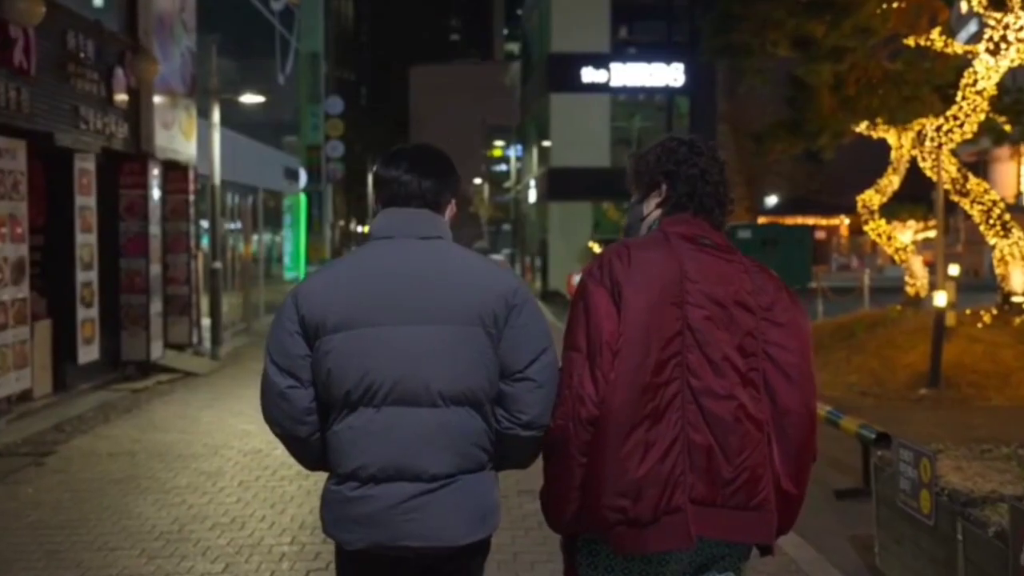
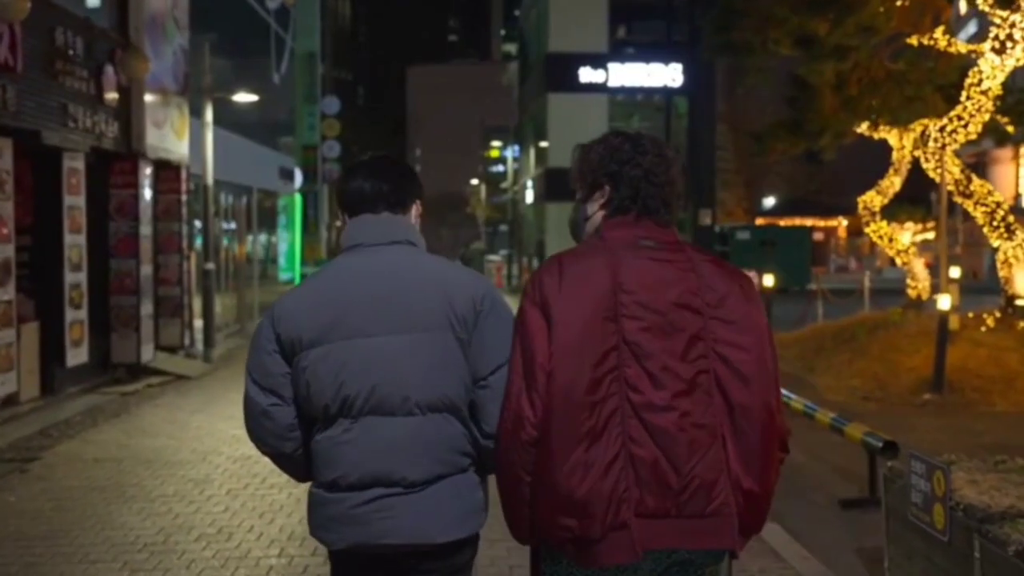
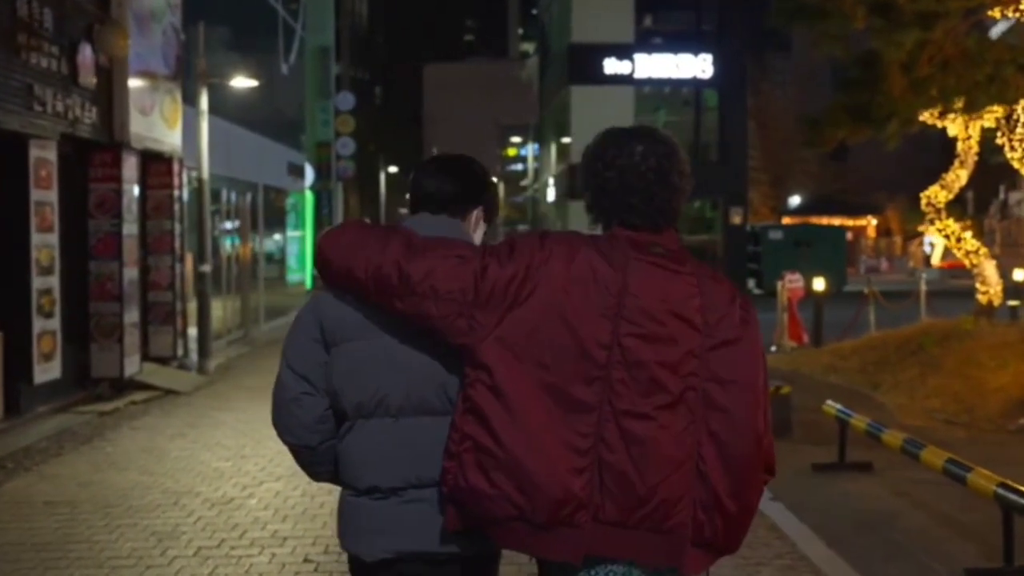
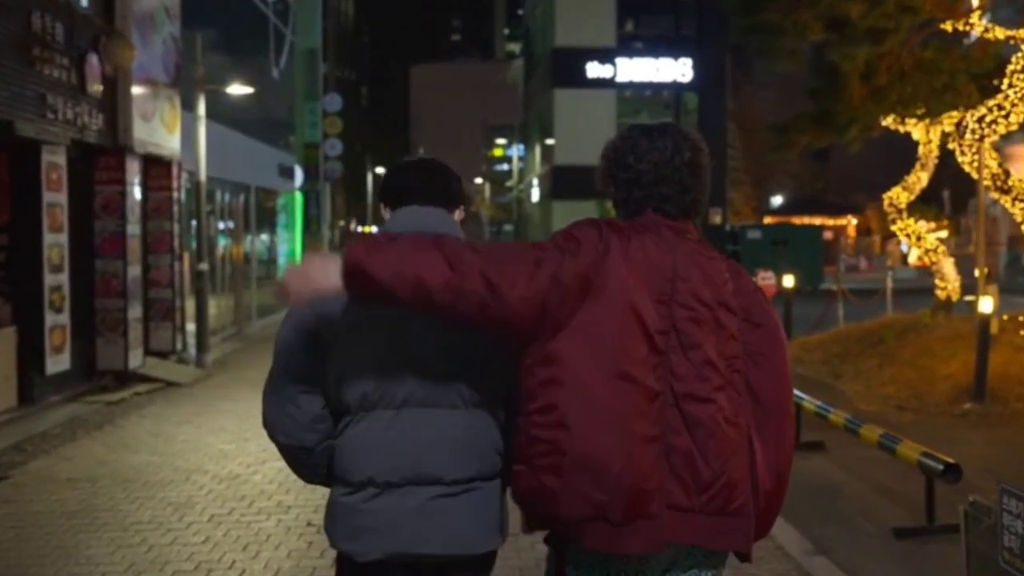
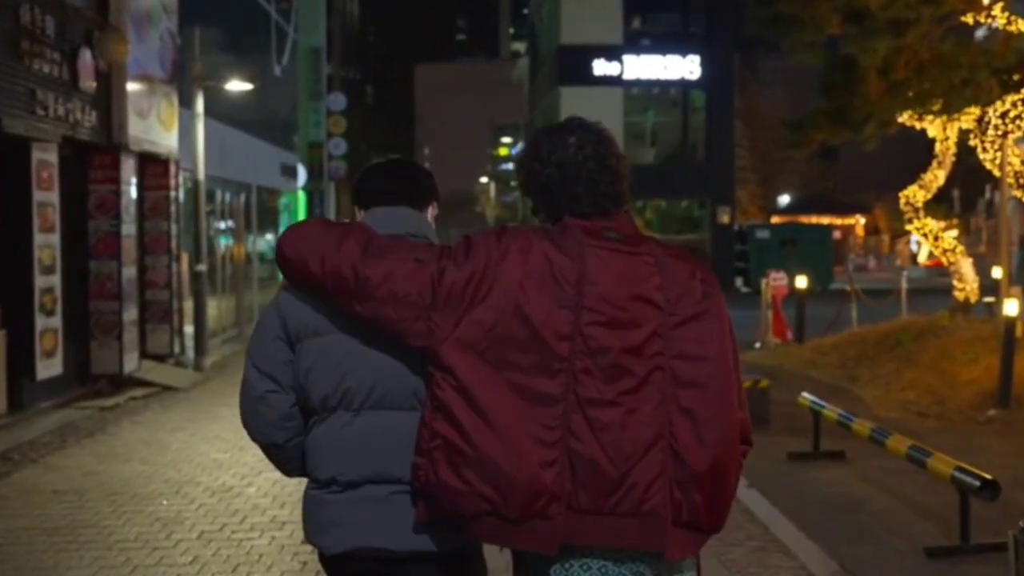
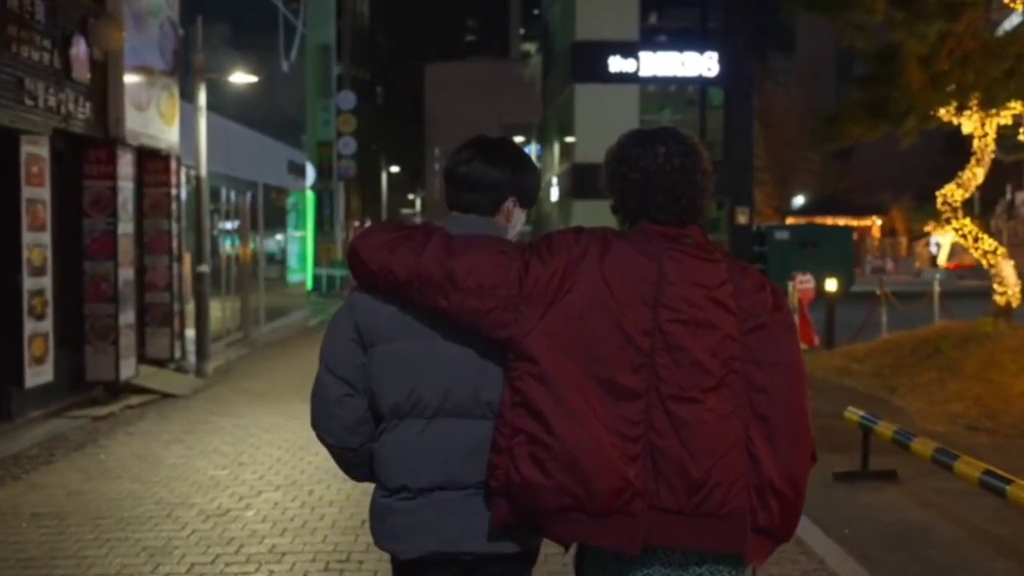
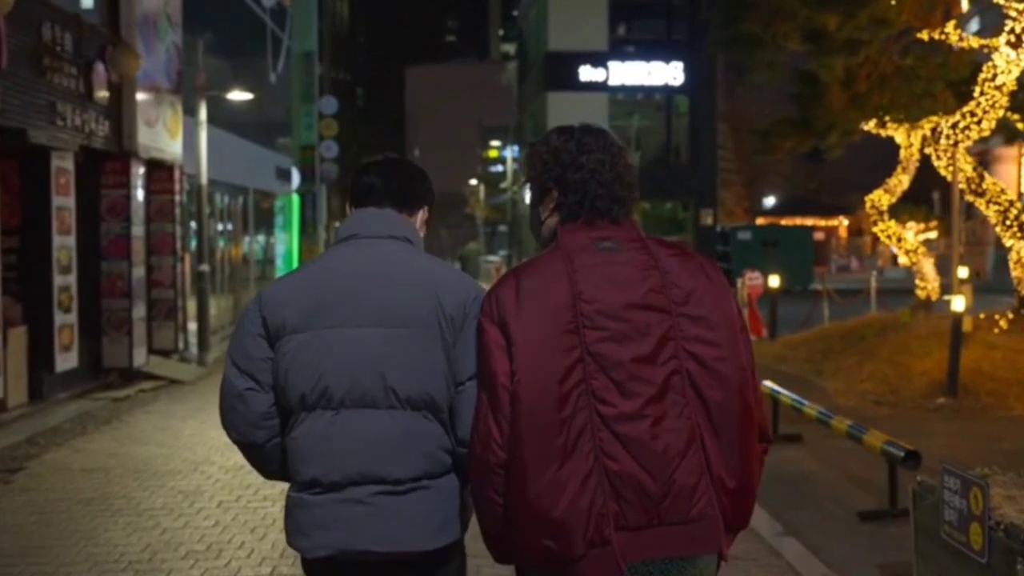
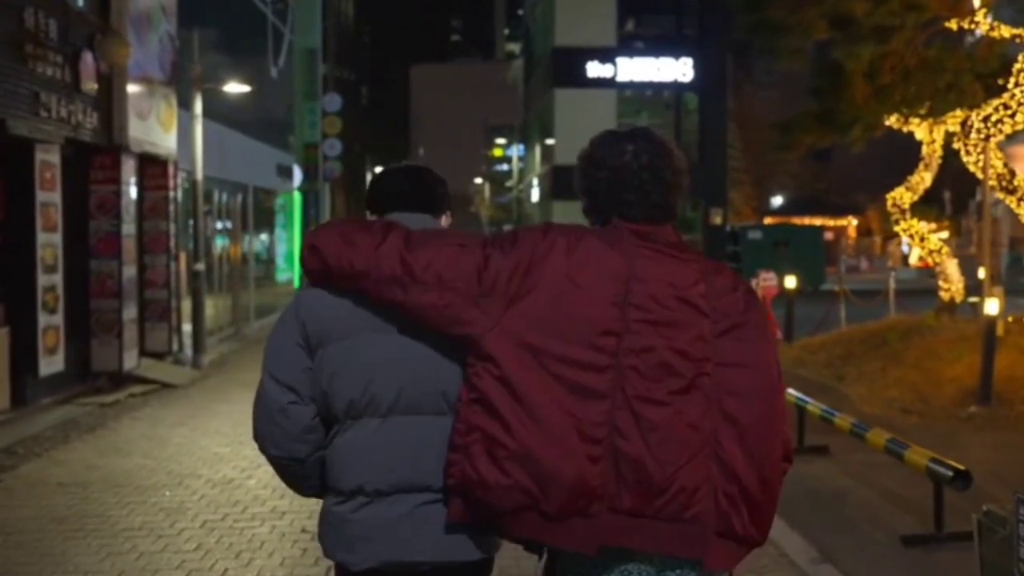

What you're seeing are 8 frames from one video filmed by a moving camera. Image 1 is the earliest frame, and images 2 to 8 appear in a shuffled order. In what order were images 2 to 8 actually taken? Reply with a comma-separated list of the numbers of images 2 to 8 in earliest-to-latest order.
2, 7, 4, 8, 5, 3, 6
